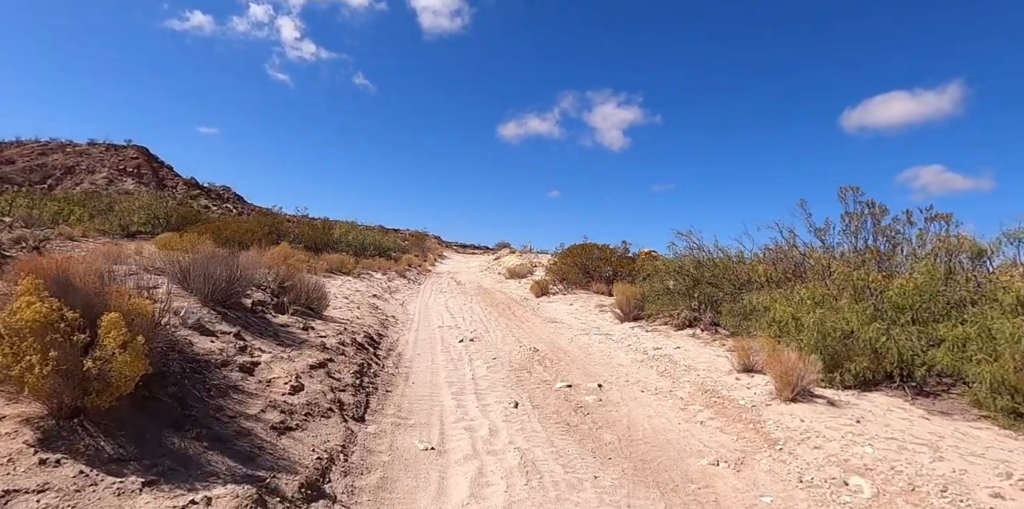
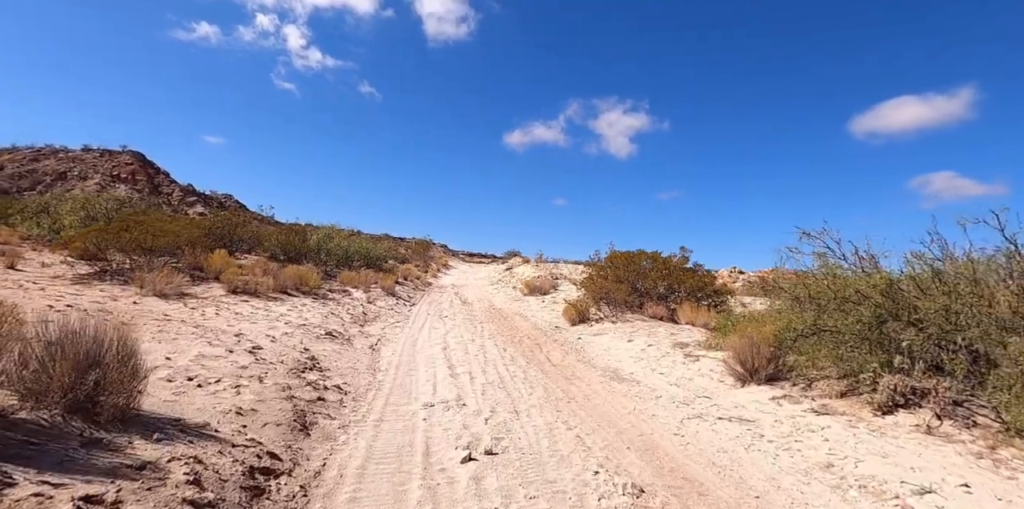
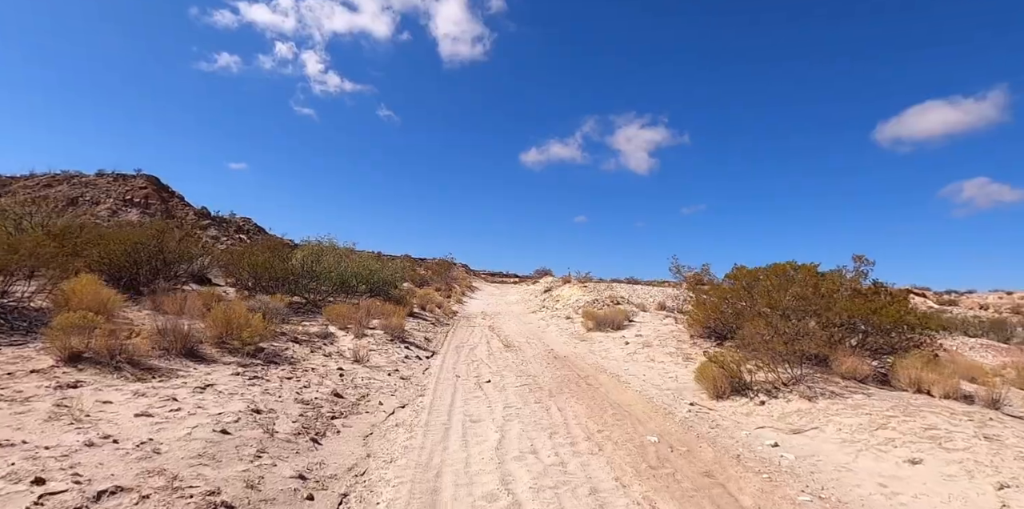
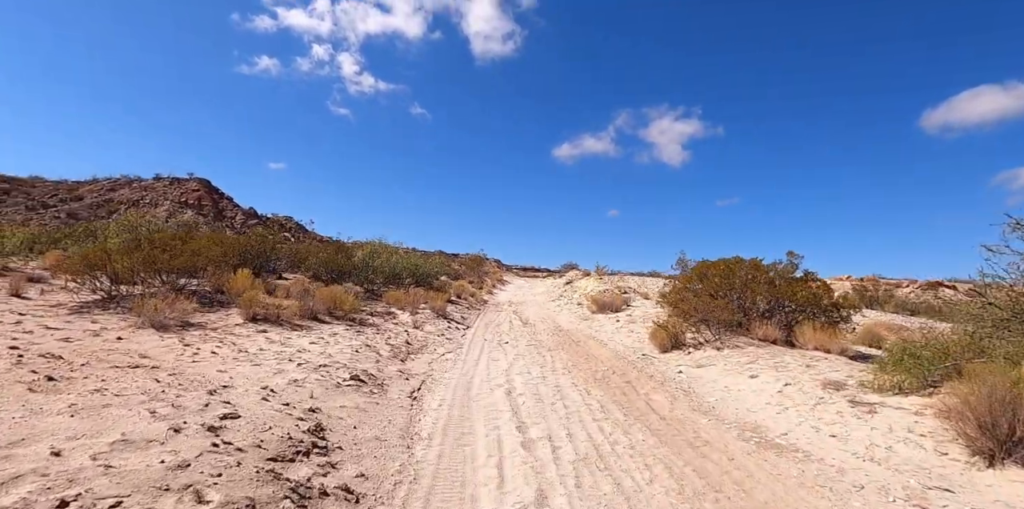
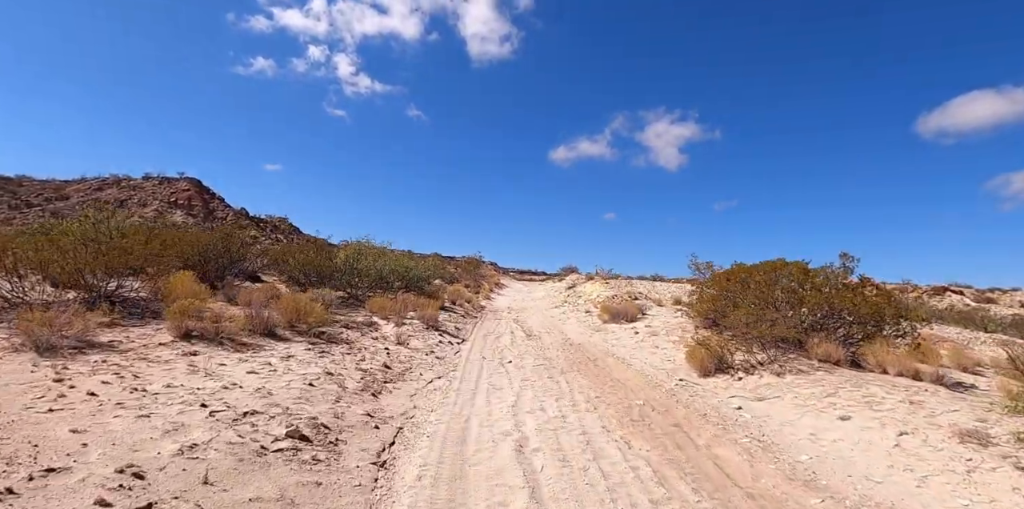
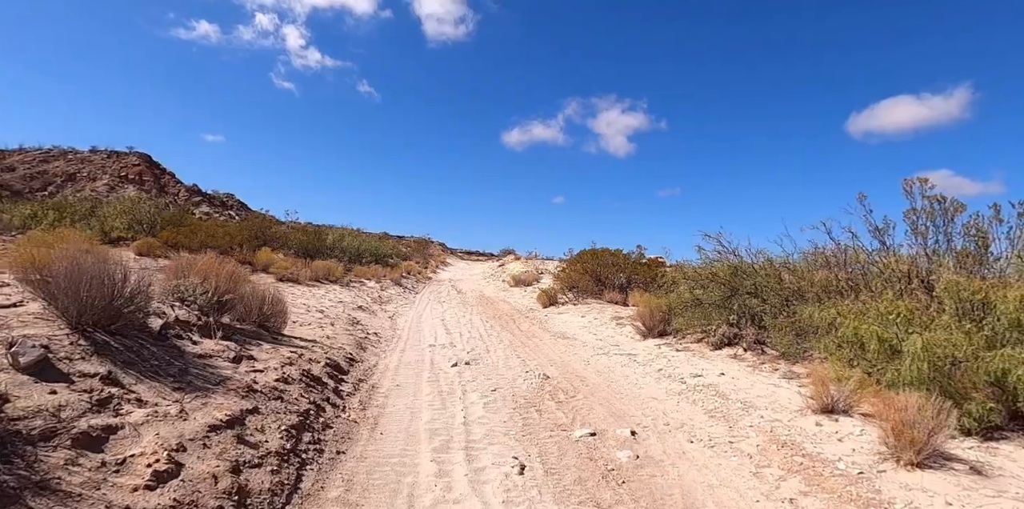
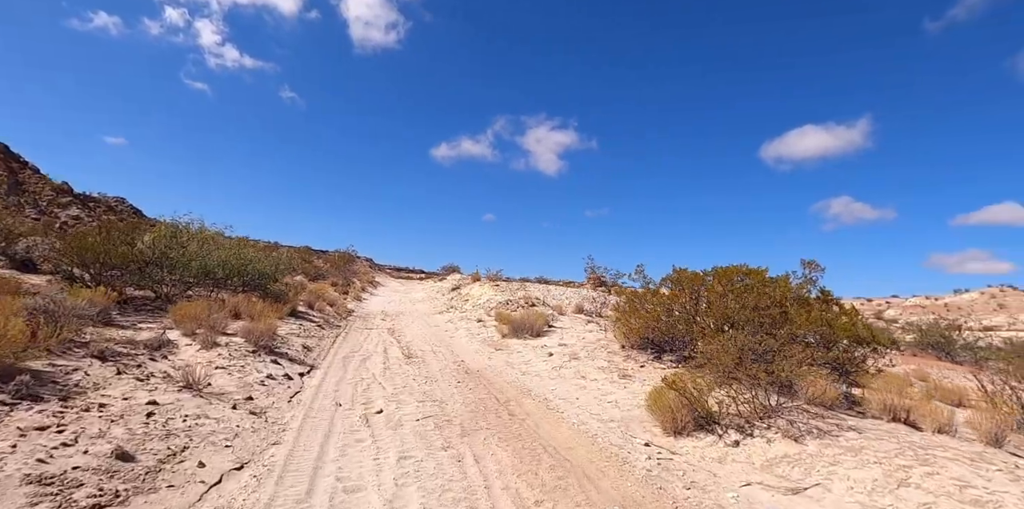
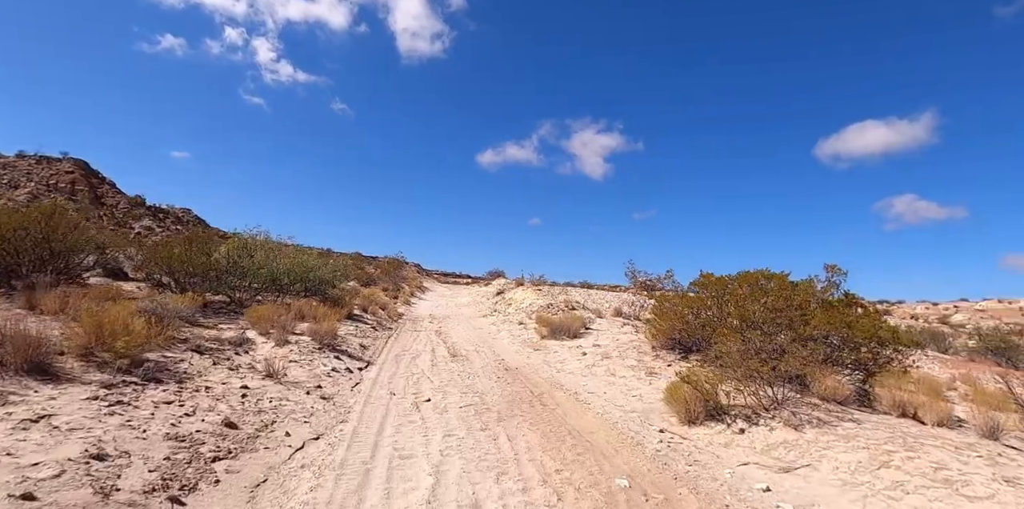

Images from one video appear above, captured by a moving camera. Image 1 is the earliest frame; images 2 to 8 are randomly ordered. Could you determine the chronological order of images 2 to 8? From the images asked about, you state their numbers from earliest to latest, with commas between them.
6, 2, 4, 5, 3, 8, 7
